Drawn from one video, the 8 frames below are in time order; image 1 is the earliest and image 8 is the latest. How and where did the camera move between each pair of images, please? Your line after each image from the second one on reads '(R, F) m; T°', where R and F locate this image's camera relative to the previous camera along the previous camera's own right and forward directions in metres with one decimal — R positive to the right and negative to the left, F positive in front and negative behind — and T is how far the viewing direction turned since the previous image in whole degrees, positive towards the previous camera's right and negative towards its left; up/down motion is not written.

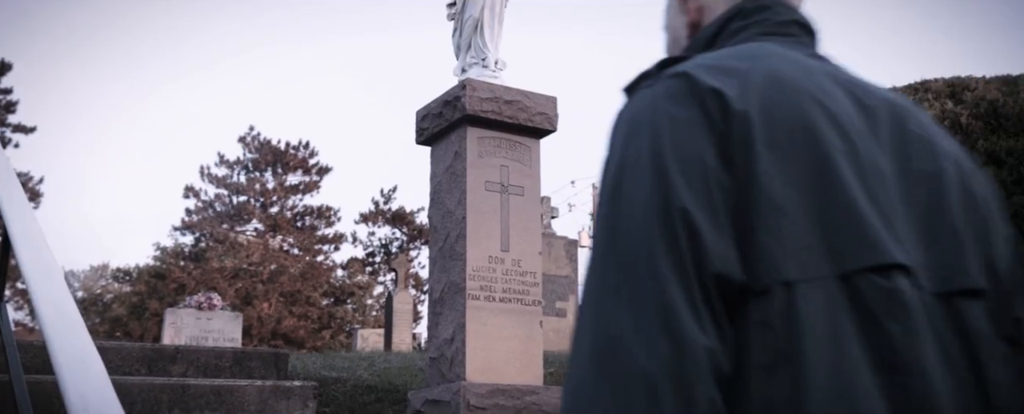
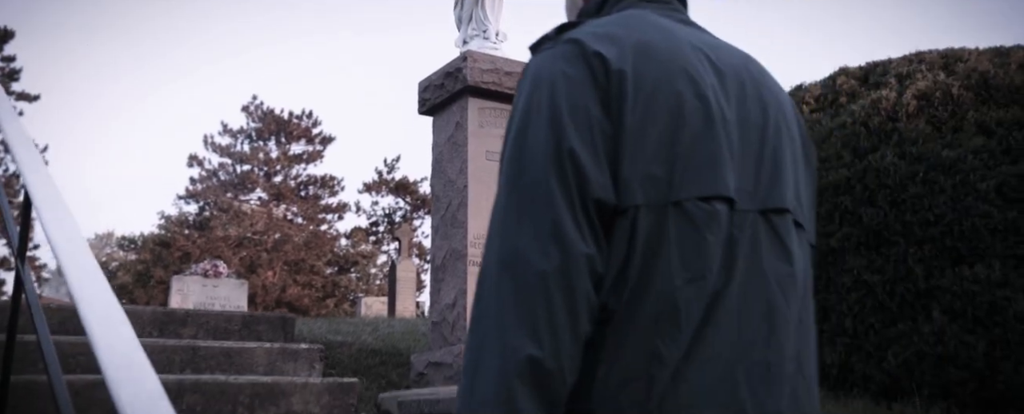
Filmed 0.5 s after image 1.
(0.0, -0.1) m; 0°
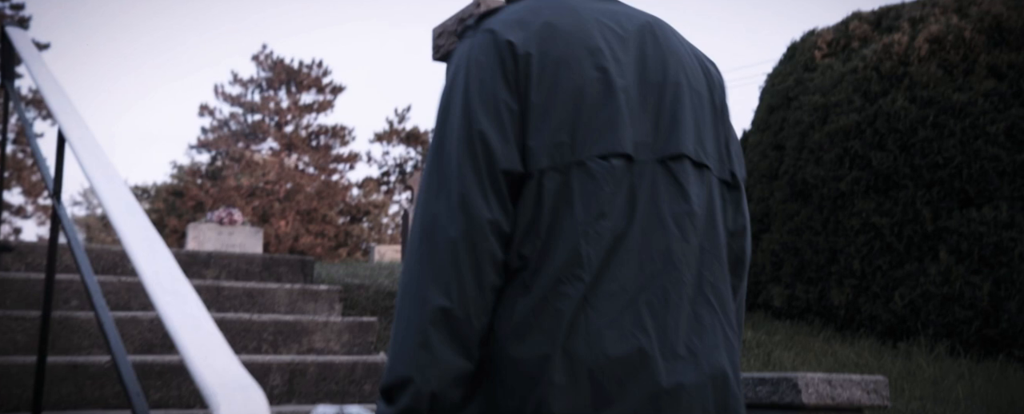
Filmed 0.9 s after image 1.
(0.0, -0.1) m; -1°
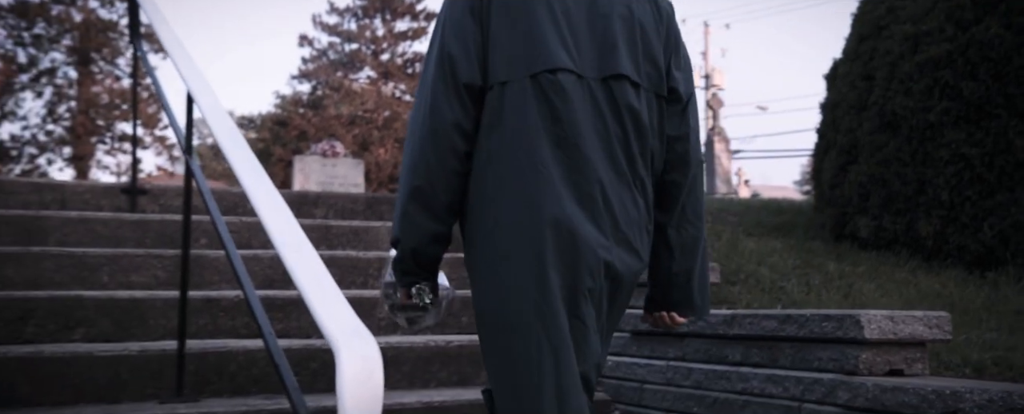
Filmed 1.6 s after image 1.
(+0.1, -0.2) m; -7°
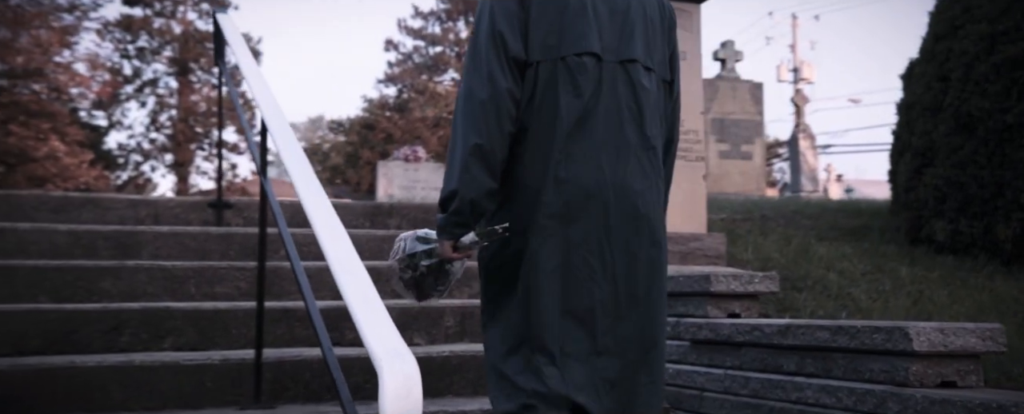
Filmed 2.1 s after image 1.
(+0.1, -0.1) m; -6°
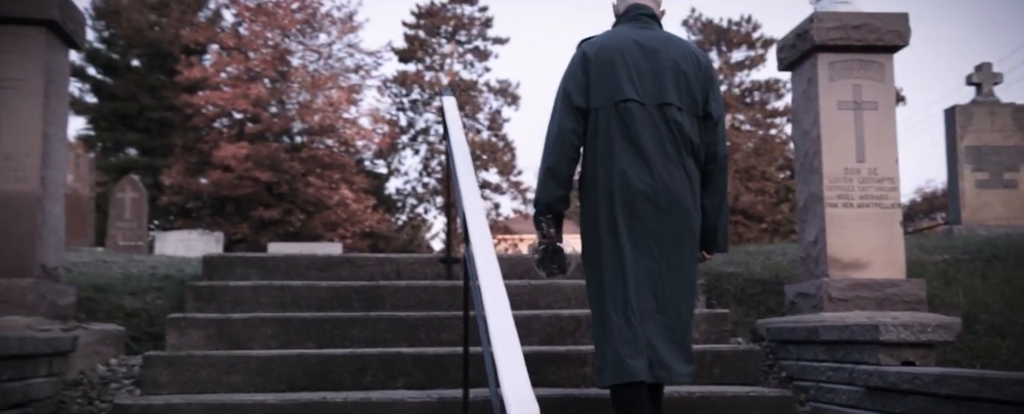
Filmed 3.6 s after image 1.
(+0.4, -0.5) m; -18°
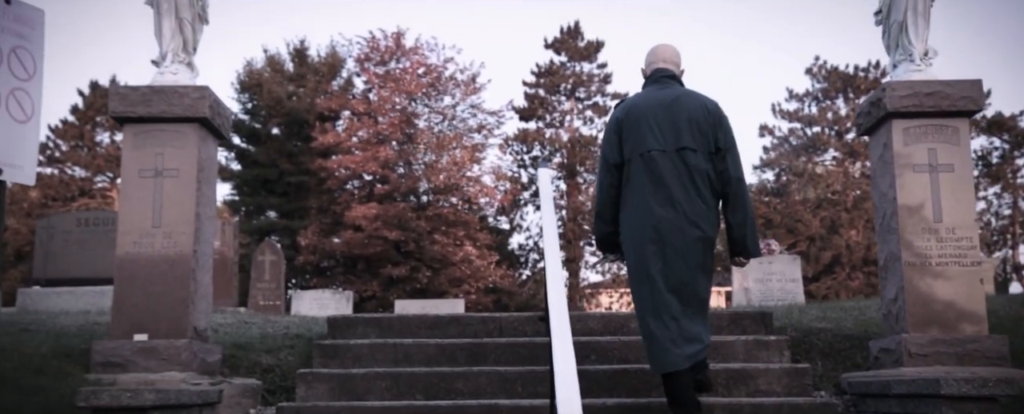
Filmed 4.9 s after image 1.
(+0.3, -0.5) m; -8°
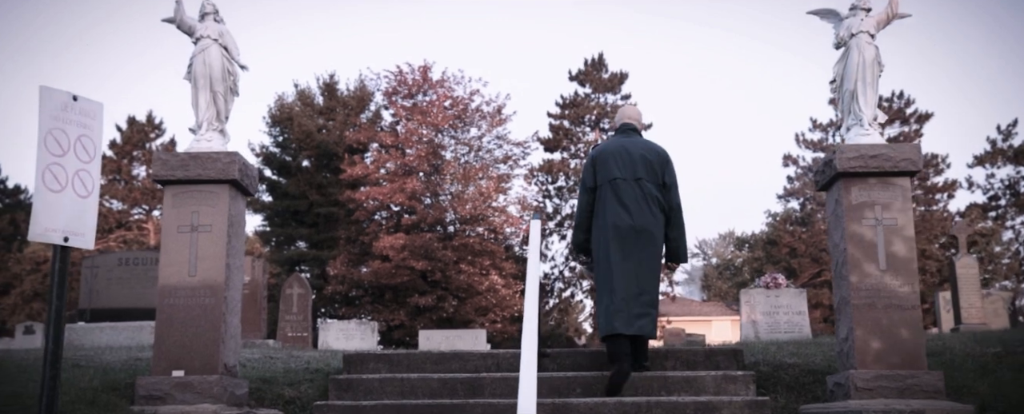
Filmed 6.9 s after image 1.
(+0.3, -0.7) m; -2°
